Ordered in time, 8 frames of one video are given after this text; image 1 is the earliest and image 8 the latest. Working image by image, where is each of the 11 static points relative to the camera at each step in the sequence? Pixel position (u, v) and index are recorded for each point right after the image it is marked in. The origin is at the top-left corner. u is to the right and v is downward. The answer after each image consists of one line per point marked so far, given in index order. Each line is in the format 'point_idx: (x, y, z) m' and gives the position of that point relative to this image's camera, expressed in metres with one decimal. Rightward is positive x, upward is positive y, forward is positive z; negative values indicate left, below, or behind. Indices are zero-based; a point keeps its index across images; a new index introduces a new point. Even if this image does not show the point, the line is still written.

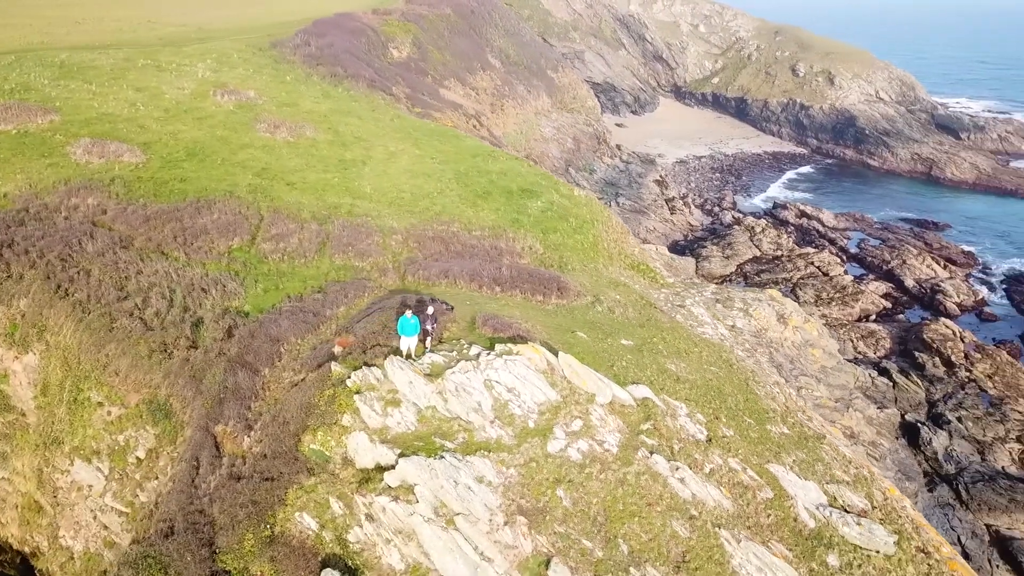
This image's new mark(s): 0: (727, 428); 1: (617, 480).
0: (+3.9, -2.5, +14.6) m
1: (+1.7, -2.8, +12.1) m
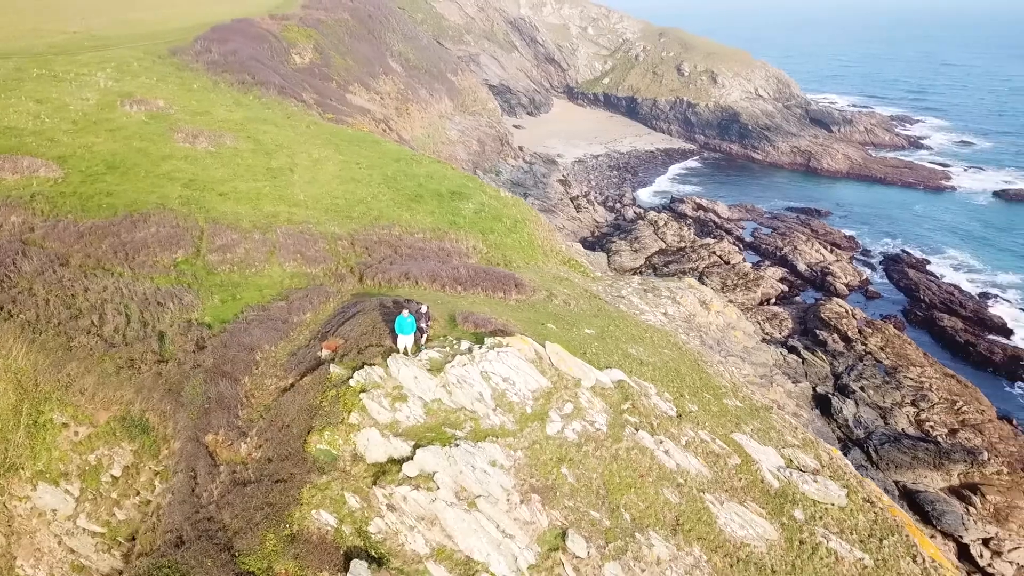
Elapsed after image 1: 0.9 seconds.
0: (+3.6, -2.3, +15.8) m
1: (+1.7, -2.7, +13.1) m
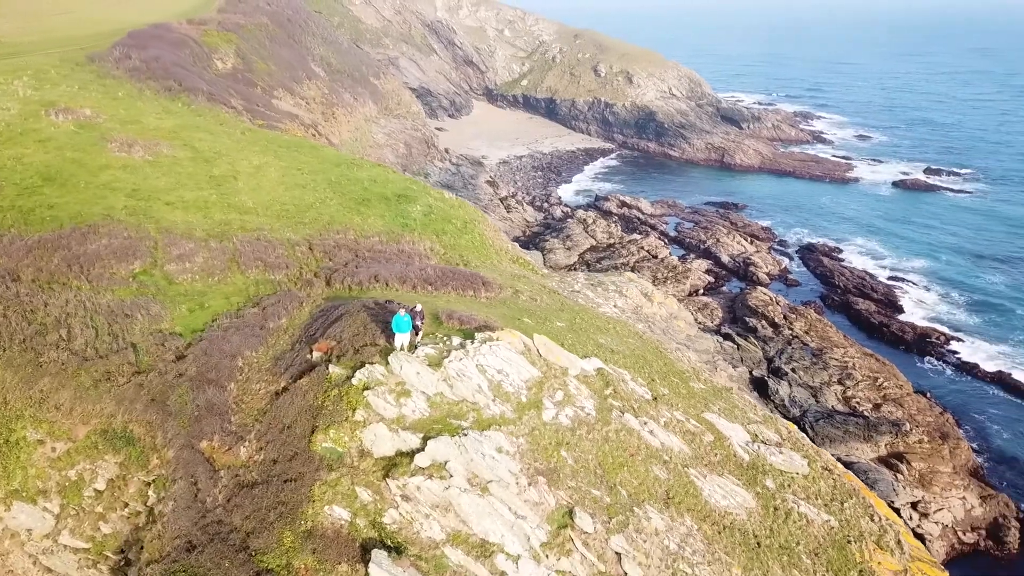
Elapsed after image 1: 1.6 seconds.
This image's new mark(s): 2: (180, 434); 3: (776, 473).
0: (+3.2, -2.1, +16.8) m
1: (+1.6, -2.6, +13.9) m
2: (-5.9, -2.6, +14.3) m
3: (+5.1, -3.6, +15.6) m
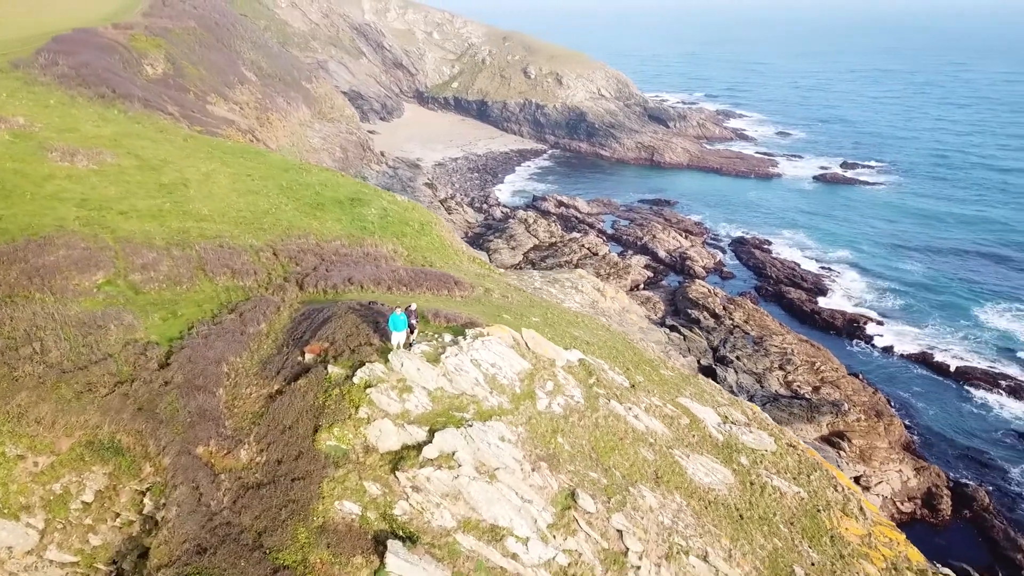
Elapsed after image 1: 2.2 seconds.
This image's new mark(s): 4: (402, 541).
0: (+2.8, -1.9, +17.7) m
1: (+1.5, -2.4, +14.6) m
2: (-6.0, -2.7, +14.4) m
3: (+4.9, -3.3, +16.6) m
4: (-1.5, -3.6, +11.6) m
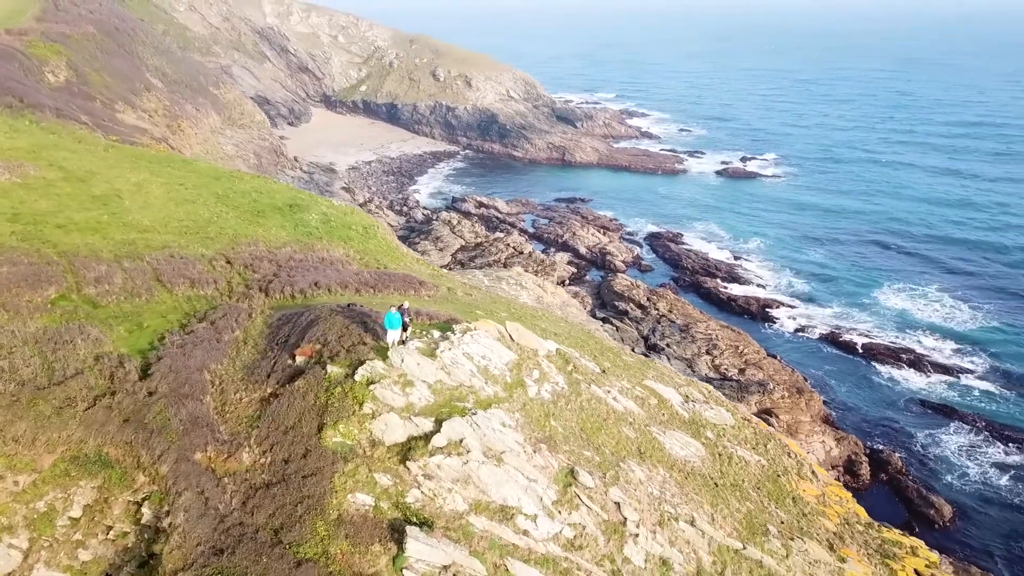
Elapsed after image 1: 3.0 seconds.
0: (+2.2, -1.7, +18.8) m
1: (+1.3, -2.3, +15.6) m
2: (-6.1, -2.9, +14.5) m
3: (+4.4, -3.1, +17.9) m
4: (-1.3, -3.6, +12.3) m
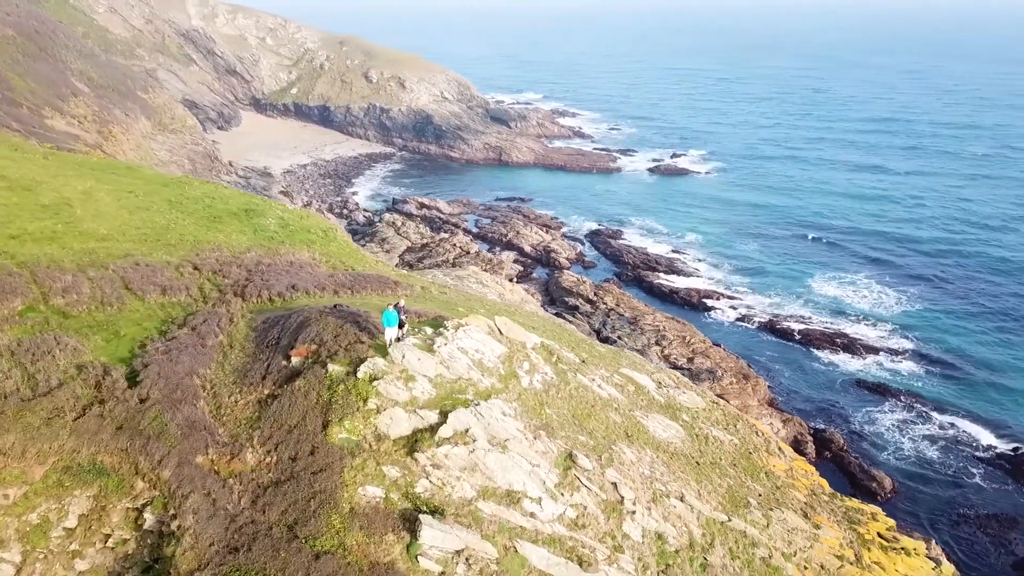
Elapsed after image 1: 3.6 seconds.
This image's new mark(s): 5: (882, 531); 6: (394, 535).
0: (+1.7, -1.6, +19.6) m
1: (+1.1, -2.2, +16.3) m
2: (-6.2, -3.0, +14.5) m
3: (+4.1, -2.8, +18.9) m
4: (-1.2, -3.5, +12.8) m
5: (+8.3, -5.4, +18.1) m
6: (-1.7, -3.8, +12.5) m
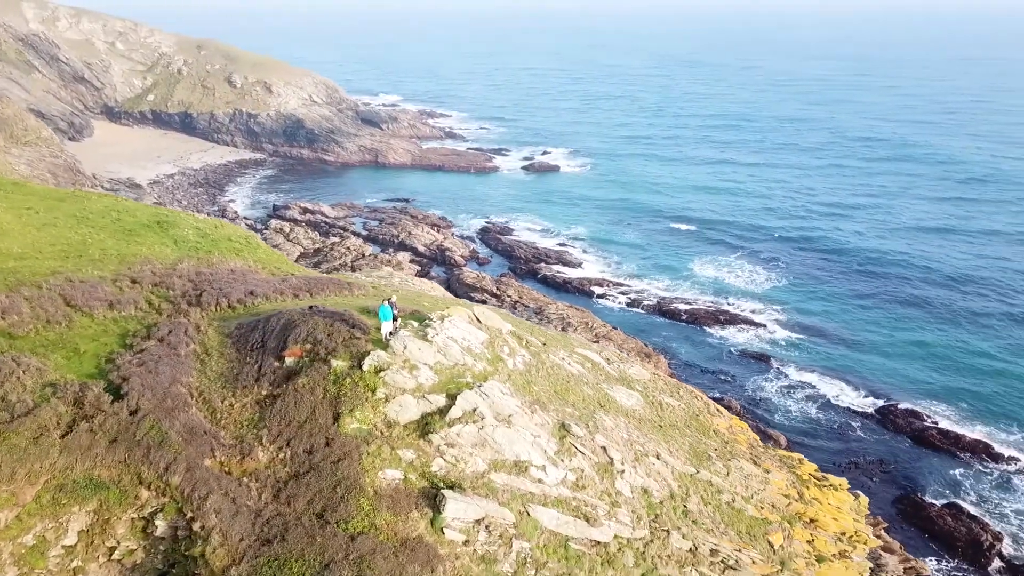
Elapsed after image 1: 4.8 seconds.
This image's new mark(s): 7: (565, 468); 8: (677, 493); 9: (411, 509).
0: (+0.7, -1.3, +21.0) m
1: (+0.7, -1.9, +17.7) m
2: (-6.1, -3.1, +14.8) m
3: (+3.2, -2.4, +20.8) m
4: (-0.9, -3.4, +13.9) m
5: (+7.7, -4.7, +20.7) m
6: (-1.4, -3.7, +13.5) m
7: (+1.0, -3.4, +15.3) m
8: (+3.4, -4.2, +16.6) m
9: (-1.4, -3.6, +13.4) m
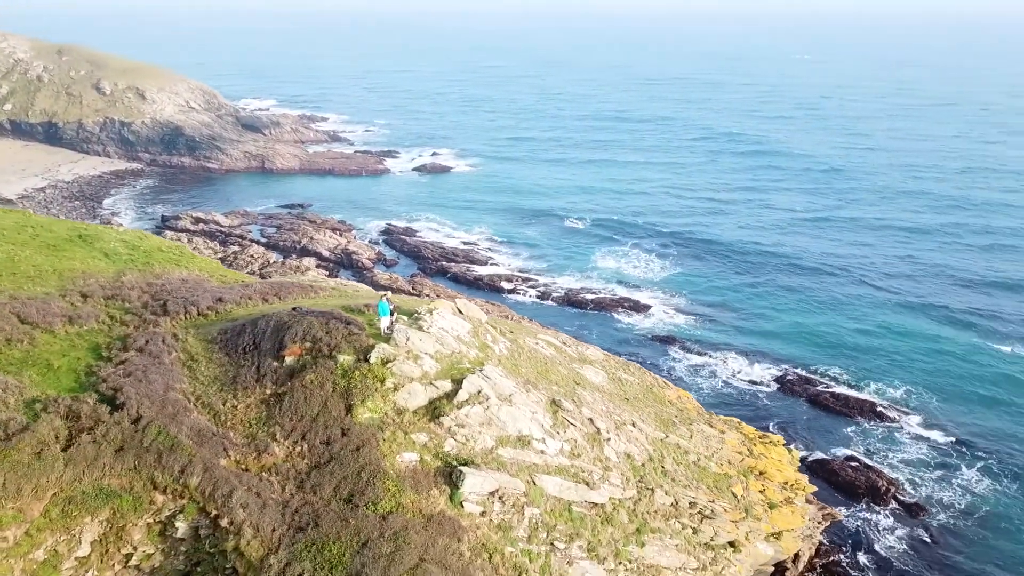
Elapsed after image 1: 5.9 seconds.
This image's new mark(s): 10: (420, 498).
0: (-0.3, -1.1, +22.3) m
1: (+0.2, -1.7, +19.1) m
2: (-6.0, -3.2, +15.1) m
3: (+2.3, -2.0, +22.5) m
4: (-0.6, -3.2, +15.0) m
5: (+6.8, -4.1, +23.1) m
6: (-1.0, -3.5, +14.6) m
7: (+1.0, -3.1, +16.7) m
8: (+3.2, -3.8, +18.4) m
9: (-1.1, -3.4, +14.5) m
10: (-1.3, -3.6, +14.2) m
